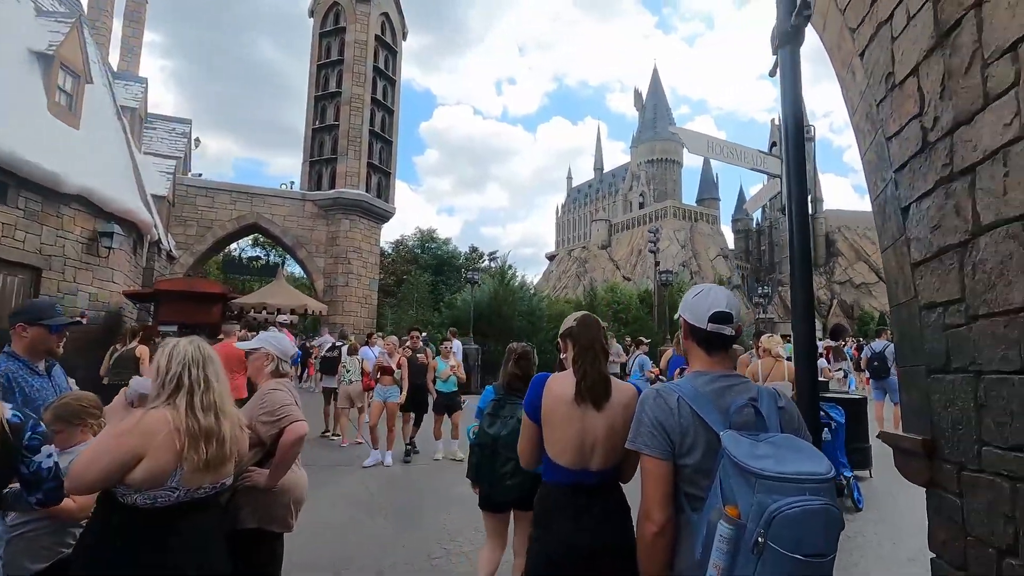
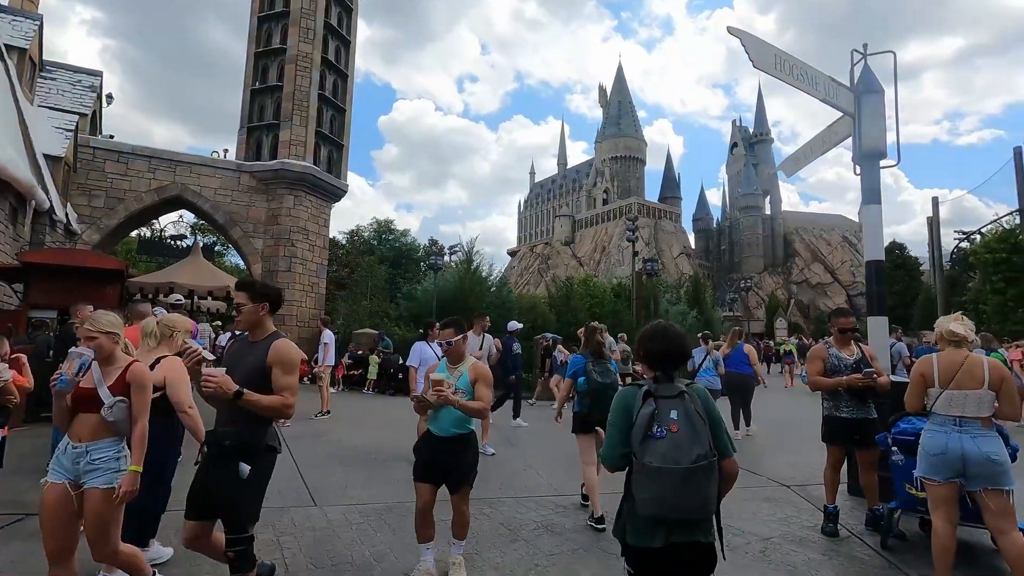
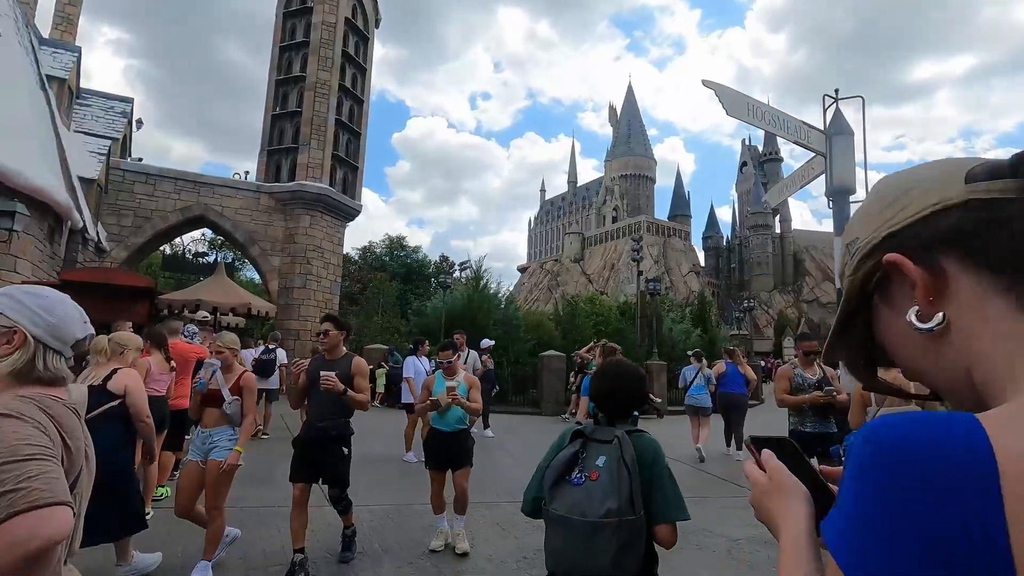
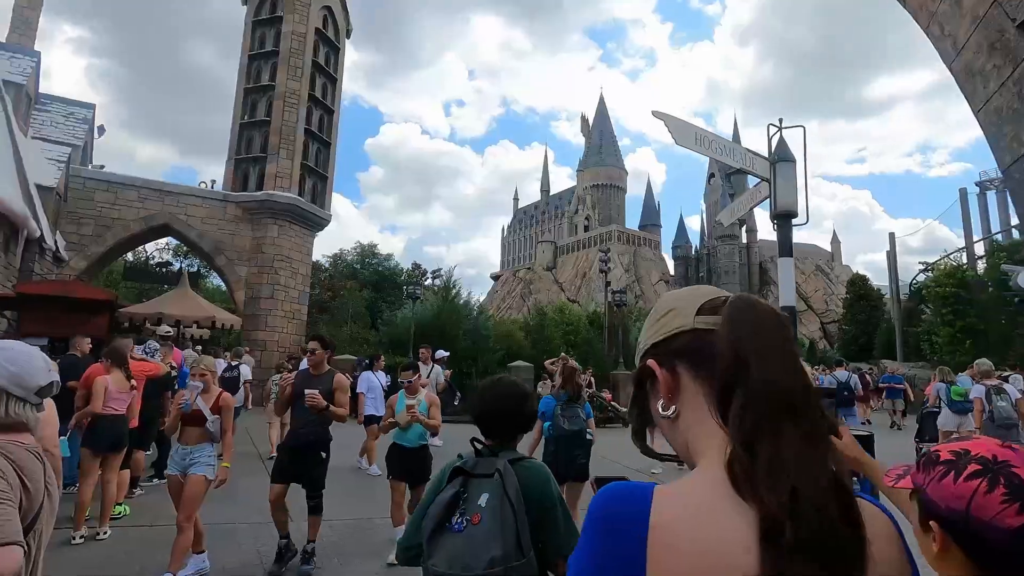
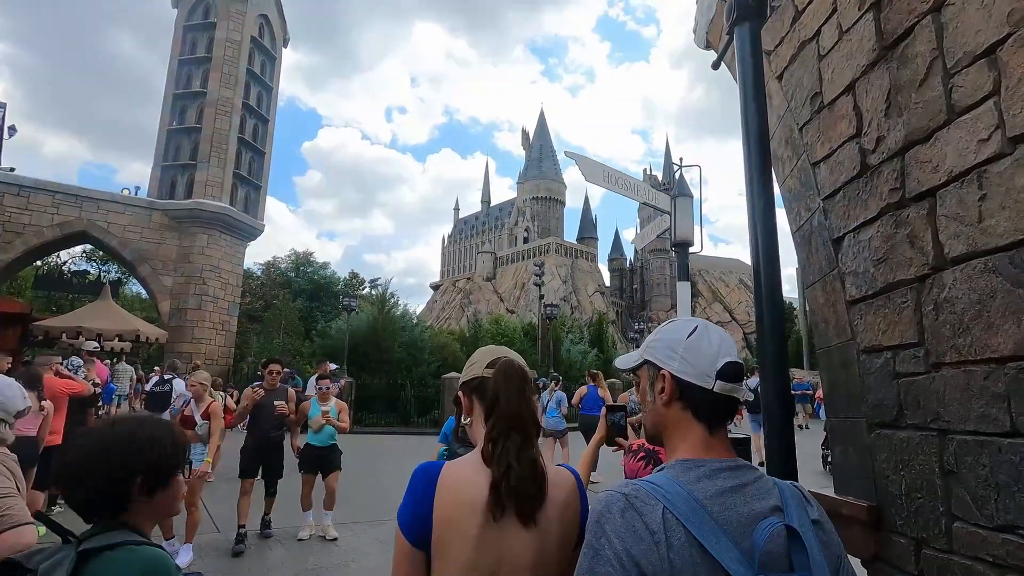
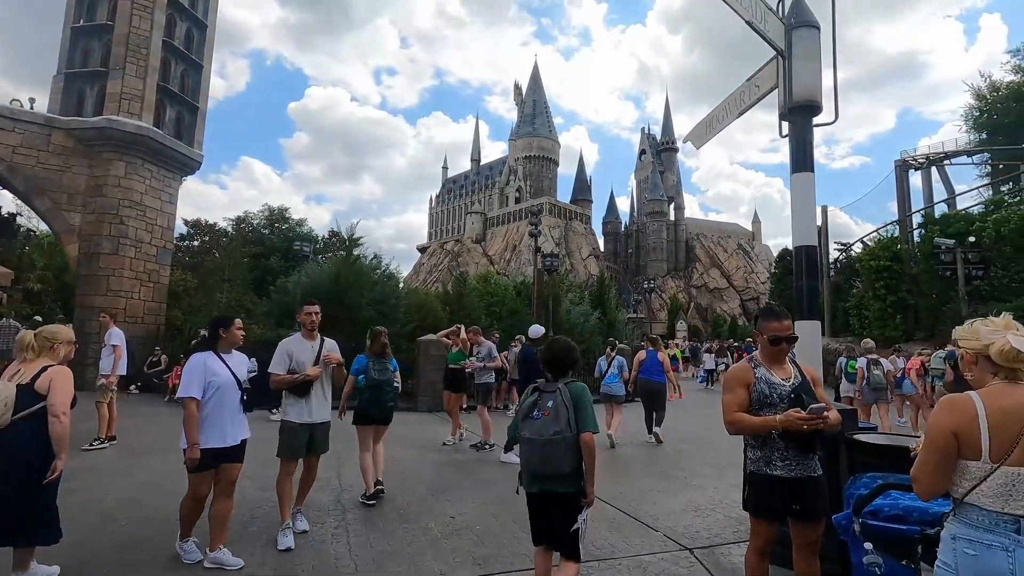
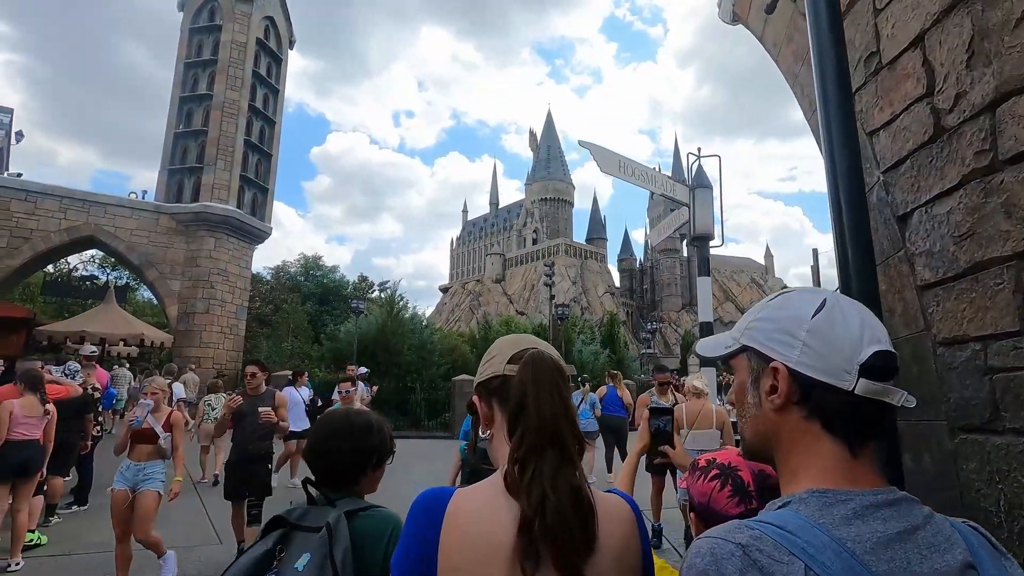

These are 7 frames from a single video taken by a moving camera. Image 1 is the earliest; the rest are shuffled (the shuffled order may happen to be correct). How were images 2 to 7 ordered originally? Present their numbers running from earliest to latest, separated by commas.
5, 7, 4, 3, 2, 6
